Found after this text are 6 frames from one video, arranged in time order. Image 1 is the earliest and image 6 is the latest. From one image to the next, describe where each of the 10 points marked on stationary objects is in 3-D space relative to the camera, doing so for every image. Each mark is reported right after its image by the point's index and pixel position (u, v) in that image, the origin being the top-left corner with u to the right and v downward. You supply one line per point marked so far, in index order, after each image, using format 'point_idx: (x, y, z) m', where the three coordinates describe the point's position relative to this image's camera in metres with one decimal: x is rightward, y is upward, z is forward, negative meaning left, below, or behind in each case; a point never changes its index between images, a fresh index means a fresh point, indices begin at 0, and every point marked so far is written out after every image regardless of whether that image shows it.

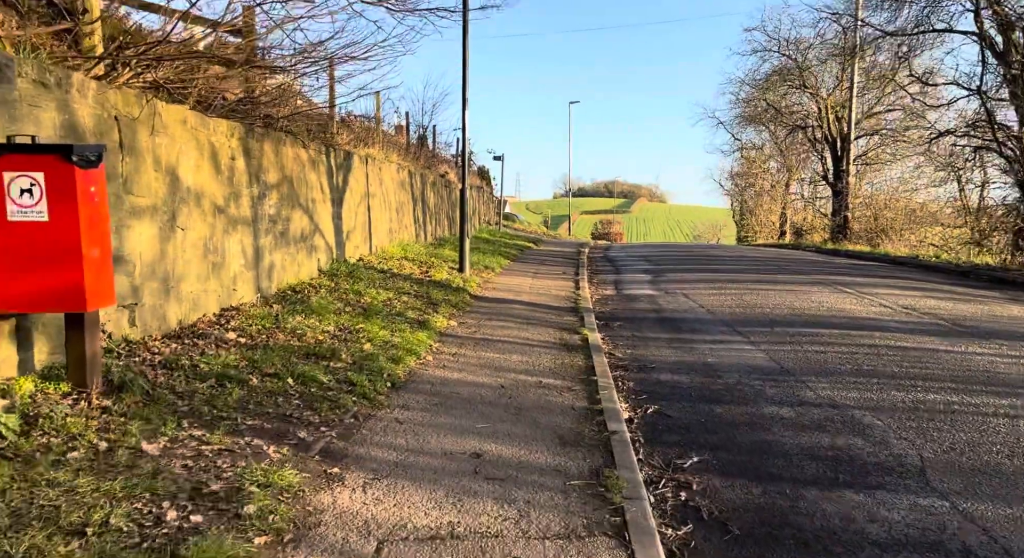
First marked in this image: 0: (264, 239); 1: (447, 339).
0: (-2.0, +0.3, +6.1) m
1: (-0.5, -0.4, +5.6) m
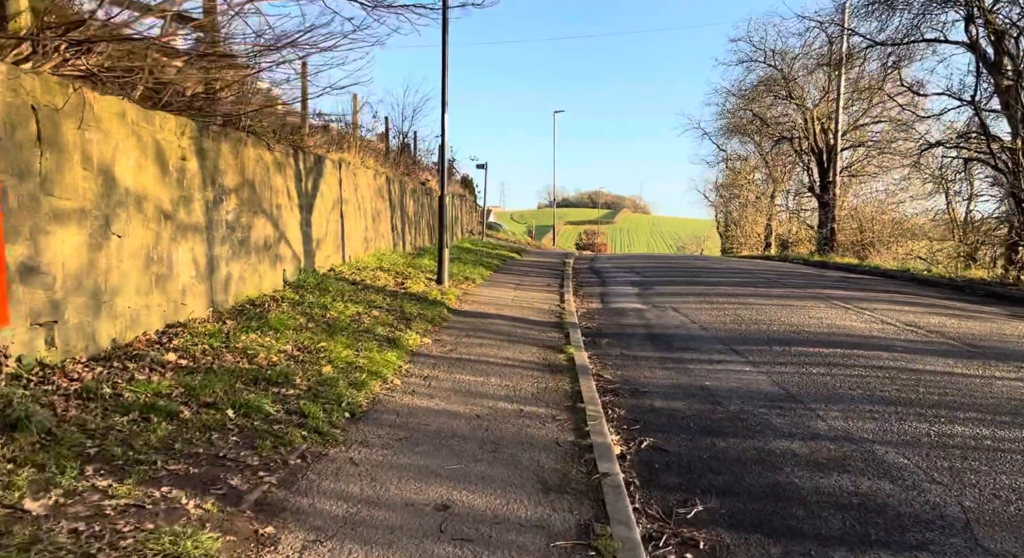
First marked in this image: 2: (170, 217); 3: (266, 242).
0: (-2.1, +0.2, +5.6) m
1: (-0.6, -0.5, +5.1) m
2: (-2.2, +0.4, +4.8) m
3: (-2.1, +0.3, +6.5) m
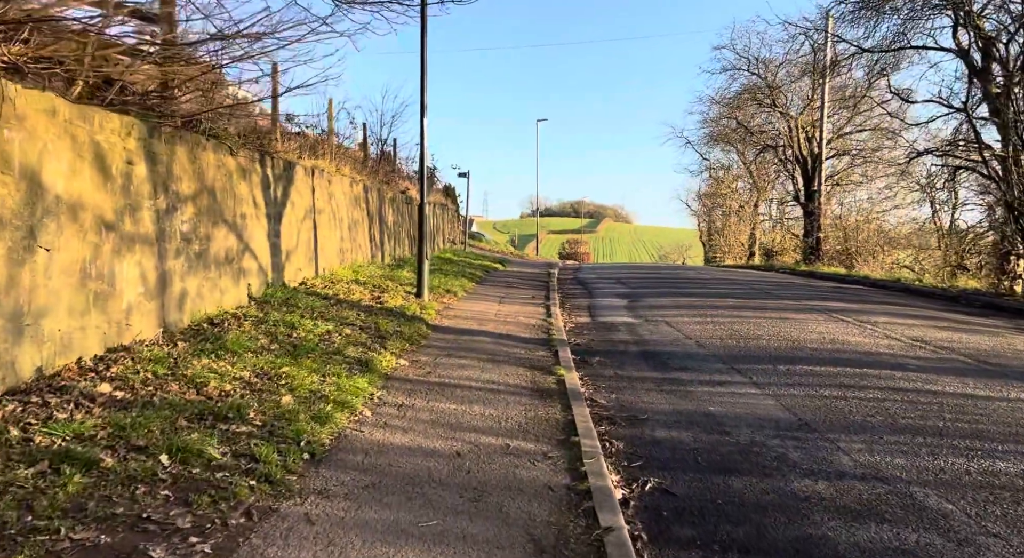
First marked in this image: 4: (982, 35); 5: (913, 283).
0: (-2.2, +0.1, +5.0) m
1: (-0.7, -0.6, +4.6) m
2: (-2.2, +0.3, +4.3) m
3: (-2.2, +0.2, +6.0) m
4: (+8.5, +4.4, +13.8) m
5: (+7.7, -0.1, +14.6) m
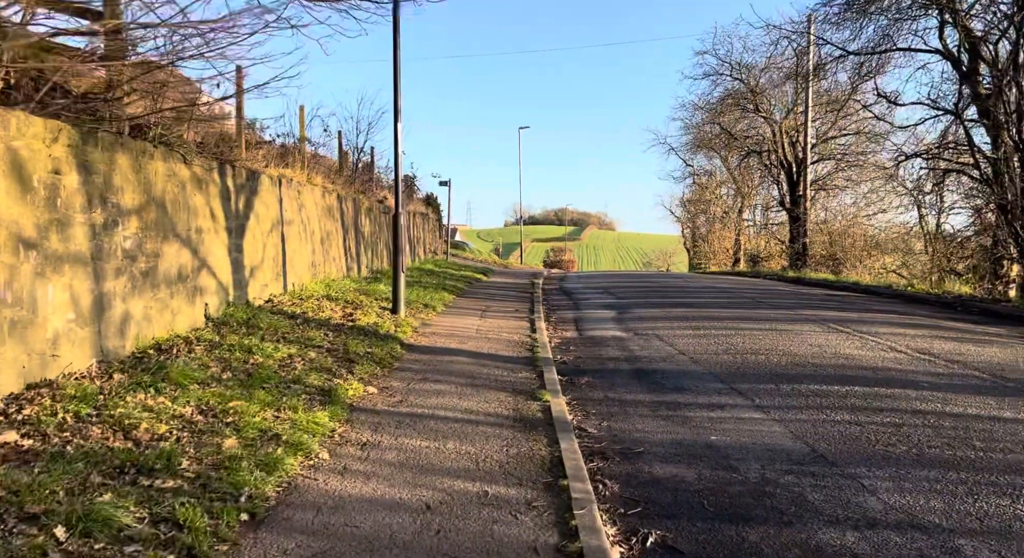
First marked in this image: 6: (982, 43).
0: (-2.4, 0.0, +4.5) m
1: (-0.8, -0.7, +4.1) m
2: (-2.4, +0.2, +3.8) m
3: (-2.4, 0.0, +5.5) m
4: (+8.1, +4.3, +13.5) m
5: (+7.4, -0.2, +14.3) m
6: (+8.3, +4.1, +13.3) m
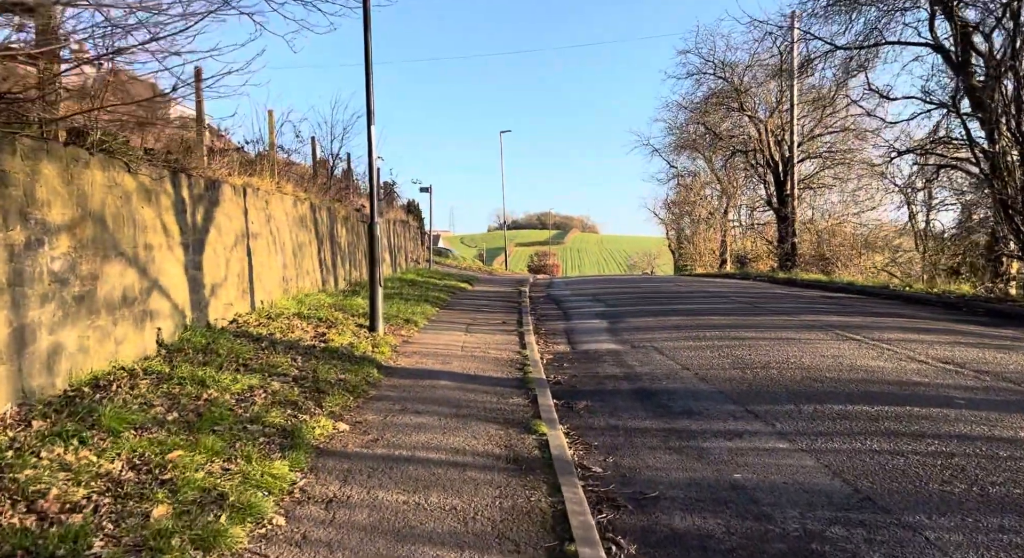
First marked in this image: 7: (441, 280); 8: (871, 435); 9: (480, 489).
0: (-2.4, -0.2, +3.9) m
1: (-0.9, -0.8, +3.5) m
2: (-2.4, 0.0, +3.1) m
3: (-2.5, -0.1, +4.9) m
4: (+7.8, +4.4, +13.2) m
5: (+7.1, -0.2, +13.8) m
6: (+7.9, +4.2, +13.0) m
7: (-1.5, 0.0, +15.7) m
8: (+1.9, -0.8, +4.1) m
9: (-0.1, -0.9, +3.3) m
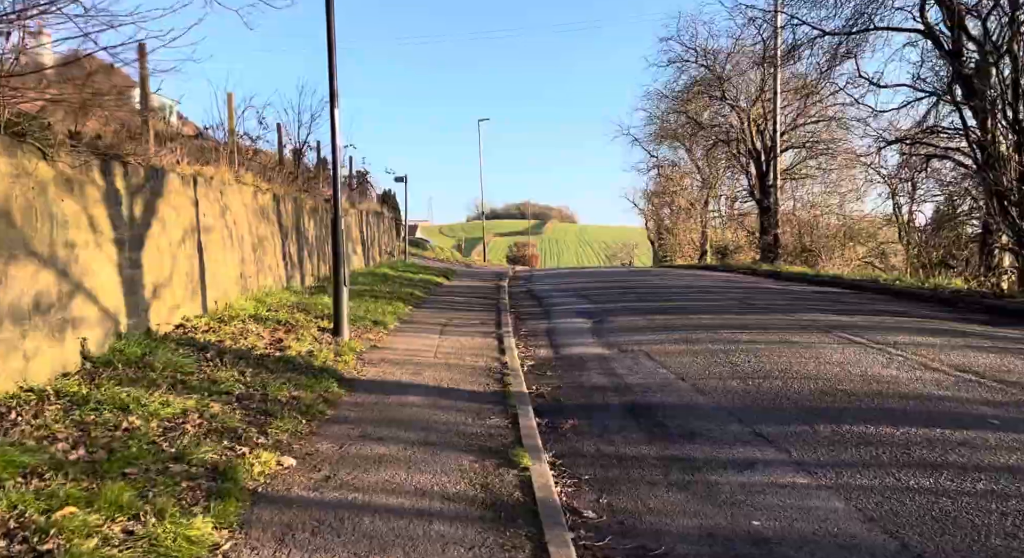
0: (-2.5, -0.2, +3.2) m
1: (-0.9, -0.9, +2.8) m
2: (-2.5, 0.0, +2.5) m
3: (-2.6, -0.1, +4.2) m
4: (+7.4, +4.5, +12.7) m
5: (+6.7, -0.1, +13.4) m
6: (+7.6, +4.2, +12.5) m
7: (-1.9, +0.1, +15.1) m
8: (+1.8, -0.9, +3.5) m
9: (-0.2, -0.9, +2.7) m
